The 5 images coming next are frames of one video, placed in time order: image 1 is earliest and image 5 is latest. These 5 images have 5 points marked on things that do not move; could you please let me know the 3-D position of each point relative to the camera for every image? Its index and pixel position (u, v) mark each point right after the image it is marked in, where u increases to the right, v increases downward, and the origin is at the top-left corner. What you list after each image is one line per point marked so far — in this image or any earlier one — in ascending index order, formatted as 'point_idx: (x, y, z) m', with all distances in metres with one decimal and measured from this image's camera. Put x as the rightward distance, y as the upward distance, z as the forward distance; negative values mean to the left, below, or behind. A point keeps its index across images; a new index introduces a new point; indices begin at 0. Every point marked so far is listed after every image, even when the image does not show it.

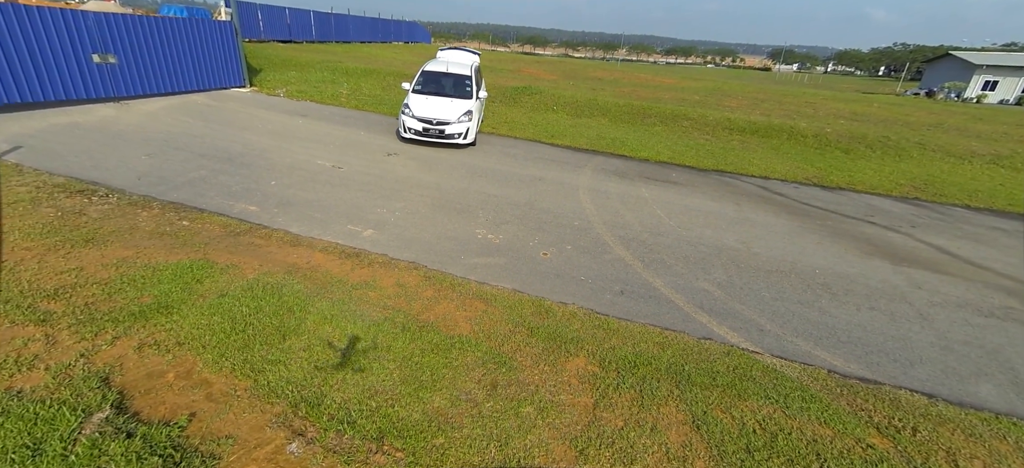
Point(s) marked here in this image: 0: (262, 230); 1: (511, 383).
0: (-2.8, 0.0, +5.0) m
1: (0.0, -1.1, +3.3) m
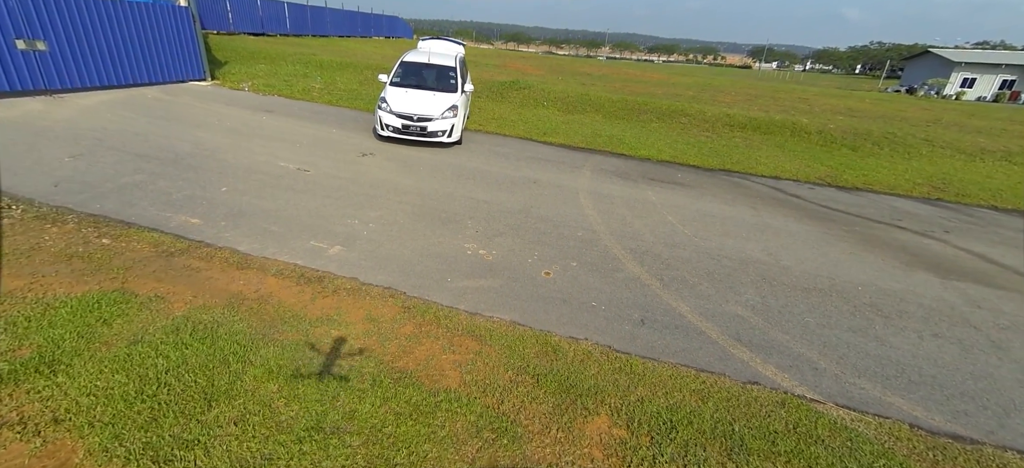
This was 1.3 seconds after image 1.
0: (-2.8, -0.1, +4.1) m
1: (0.0, -1.3, +2.4) m
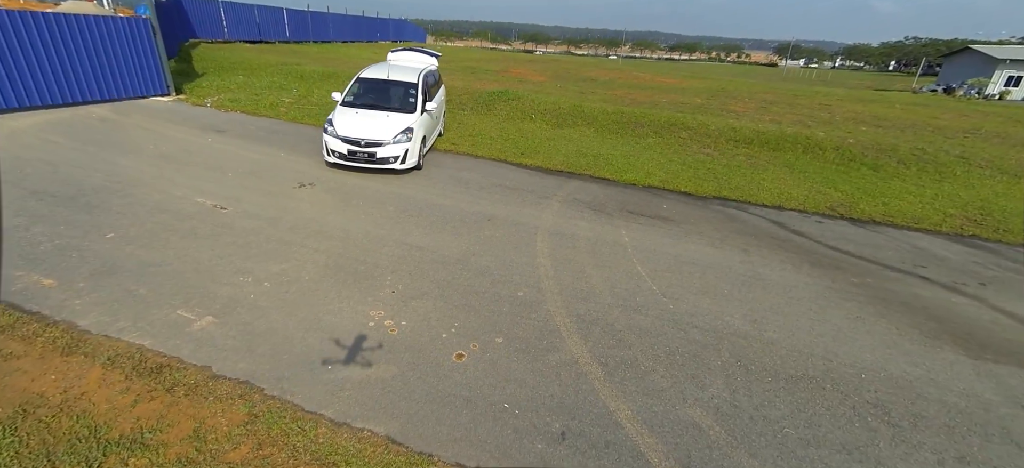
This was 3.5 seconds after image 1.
0: (-3.6, -0.7, +3.4) m
1: (-0.8, -1.8, +1.6) m
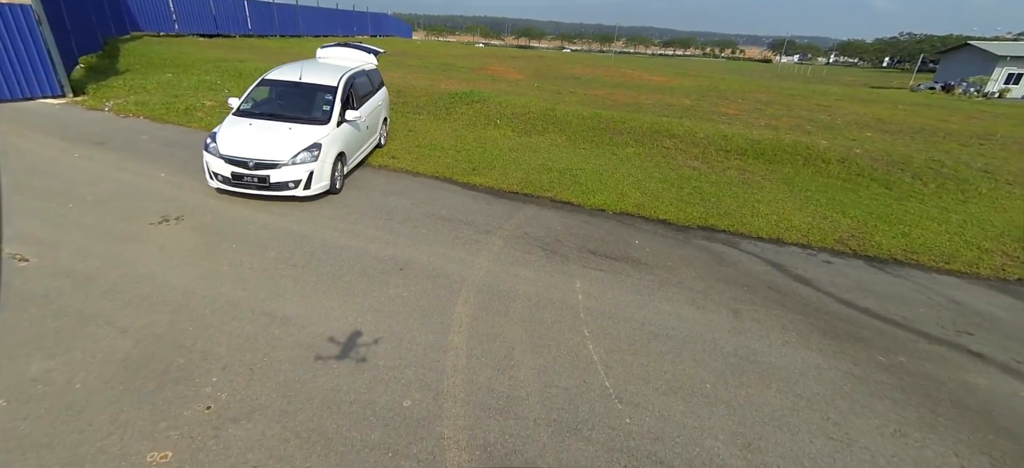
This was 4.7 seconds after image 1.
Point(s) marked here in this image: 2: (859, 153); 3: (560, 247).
0: (-4.4, -1.2, +2.0) m
1: (-1.6, -2.4, +0.2) m
2: (+7.1, +1.7, +9.2) m
3: (+0.6, -0.1, +5.2) m
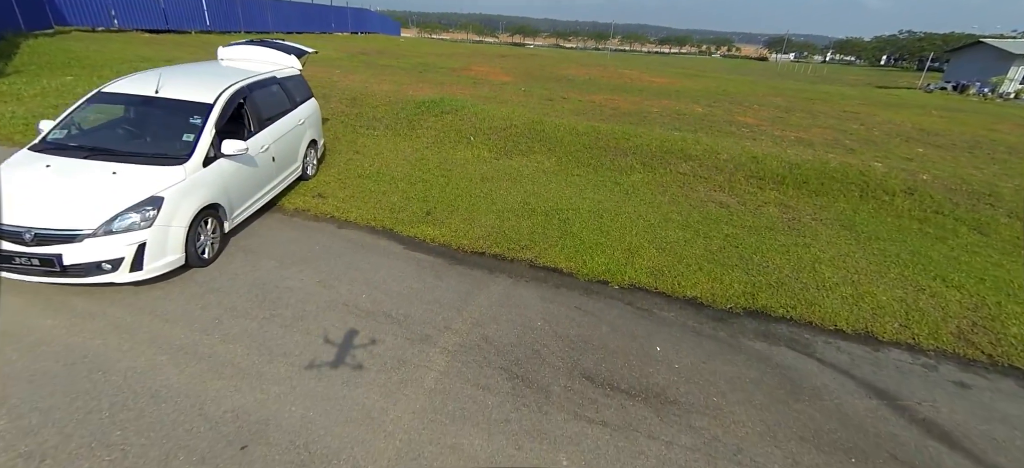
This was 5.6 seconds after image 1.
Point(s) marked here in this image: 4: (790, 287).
0: (-4.7, -2.1, -0.1) m
1: (-1.9, -3.2, -1.8) m
2: (+6.7, +0.9, +7.3) m
3: (+0.2, -1.0, +3.2) m
4: (+2.8, -0.5, +4.5) m
